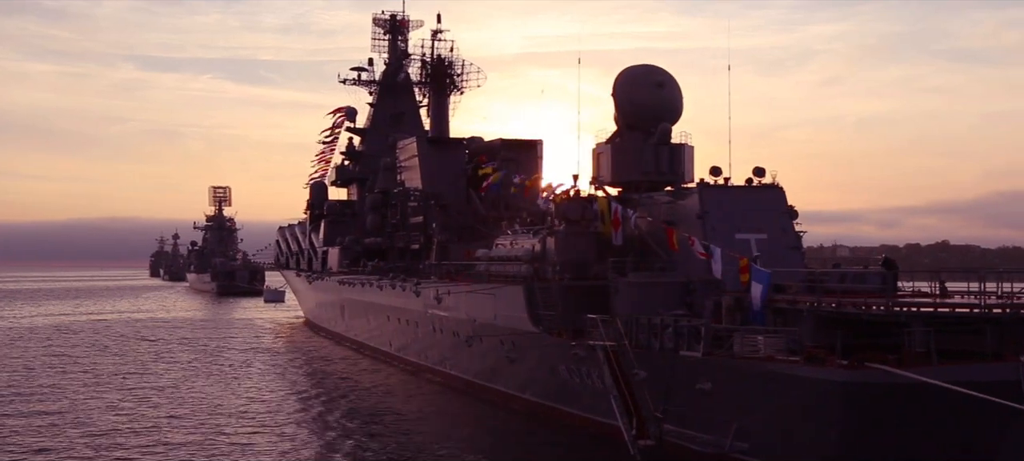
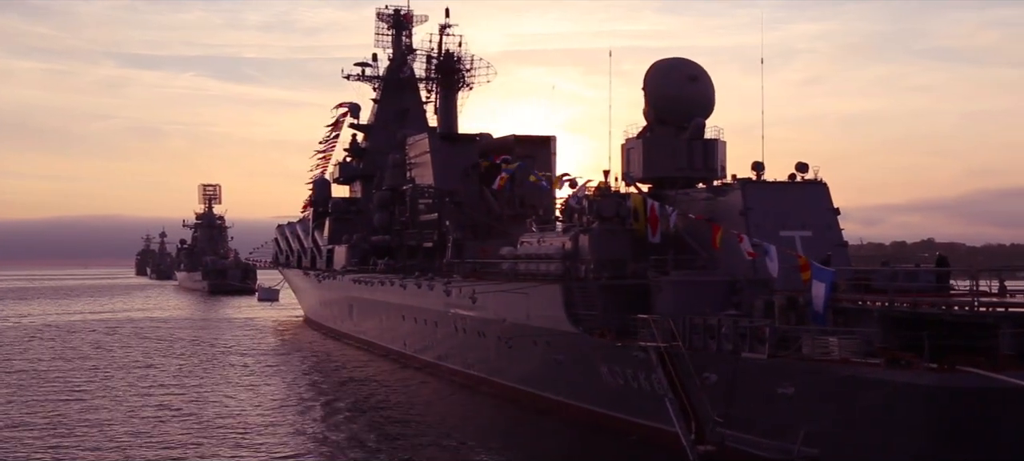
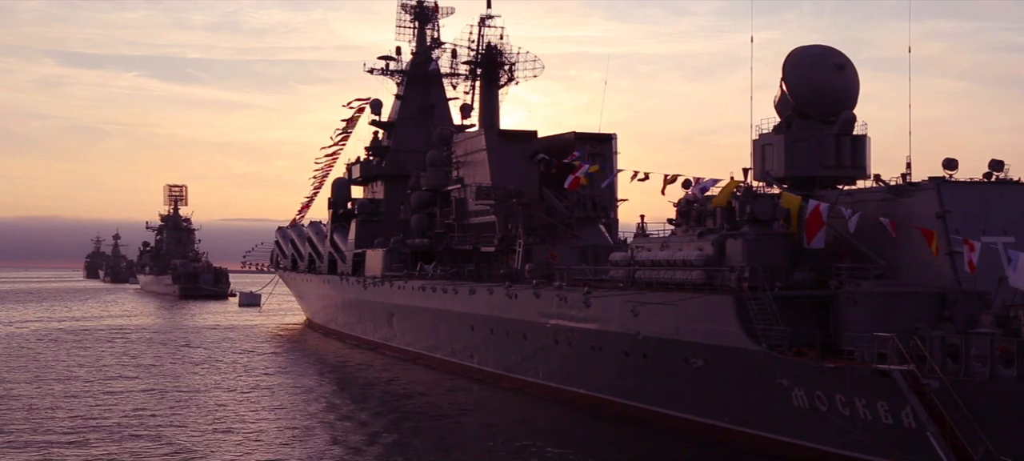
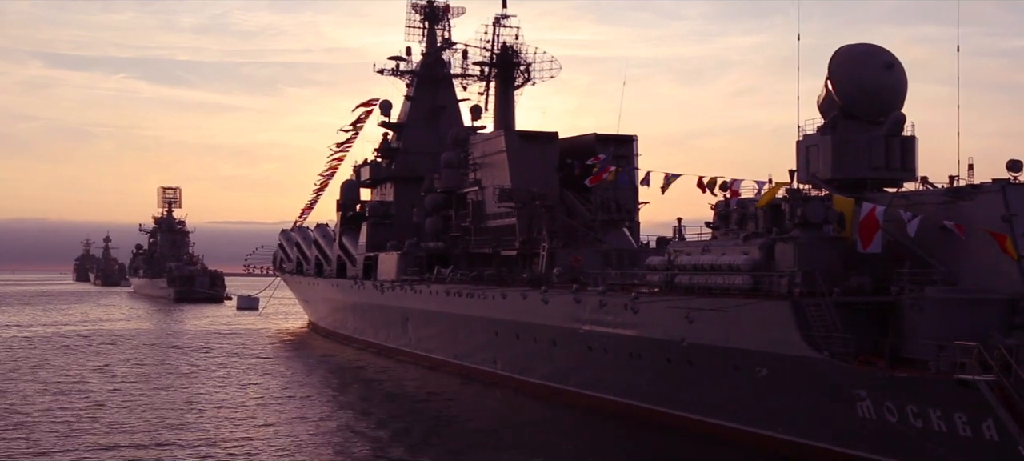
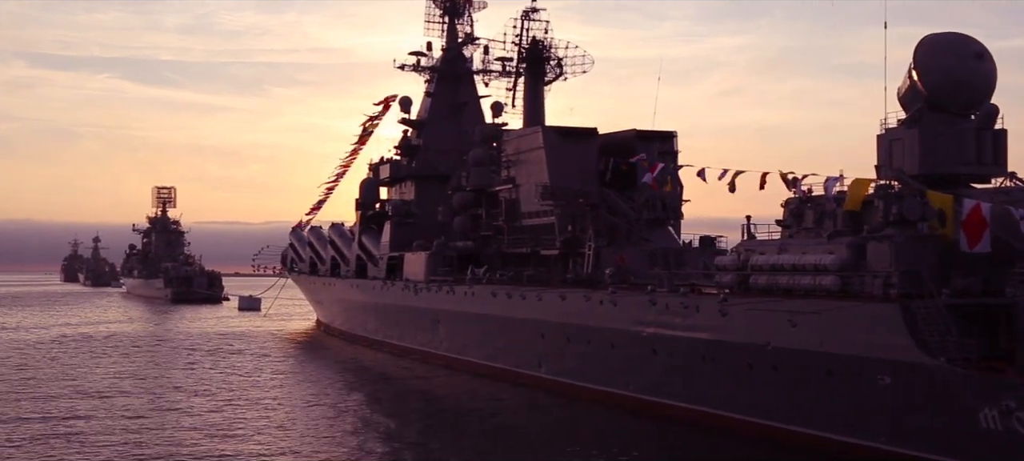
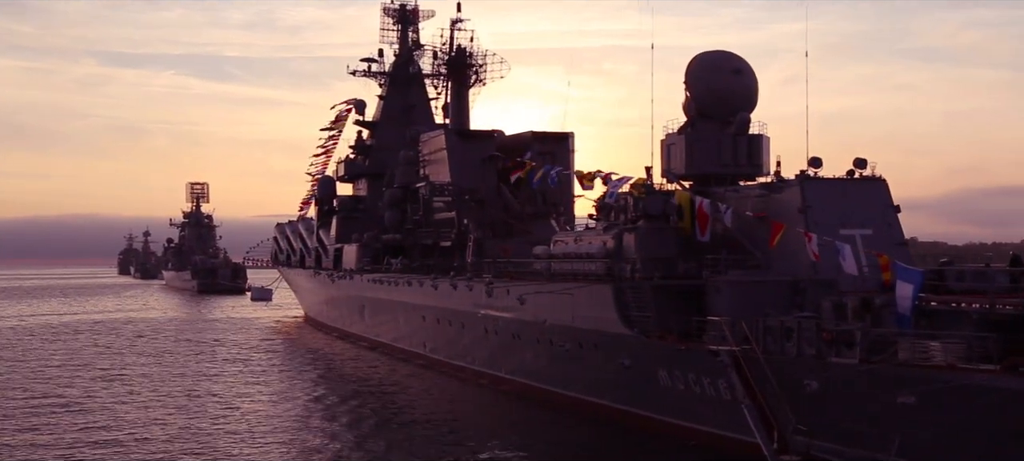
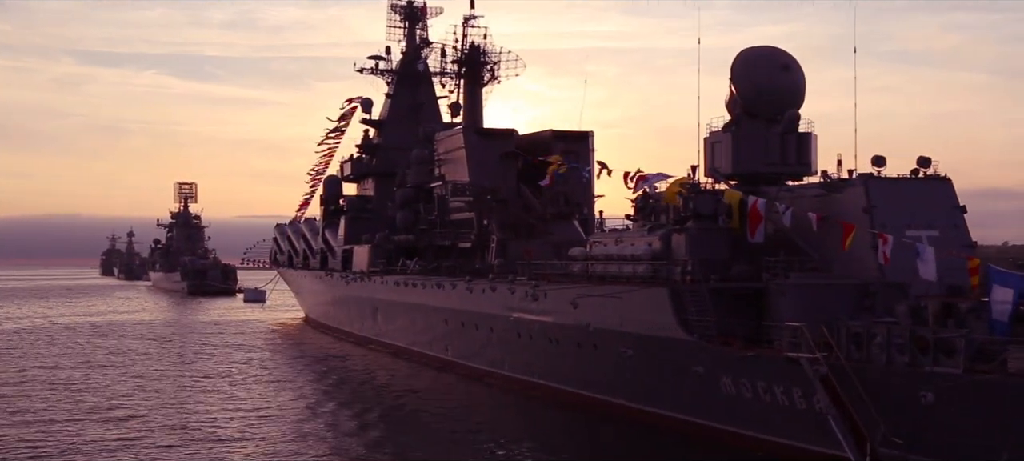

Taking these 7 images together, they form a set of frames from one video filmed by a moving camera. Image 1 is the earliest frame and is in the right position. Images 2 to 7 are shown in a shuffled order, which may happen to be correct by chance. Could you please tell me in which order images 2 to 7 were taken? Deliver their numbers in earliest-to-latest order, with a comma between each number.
2, 6, 7, 3, 4, 5
